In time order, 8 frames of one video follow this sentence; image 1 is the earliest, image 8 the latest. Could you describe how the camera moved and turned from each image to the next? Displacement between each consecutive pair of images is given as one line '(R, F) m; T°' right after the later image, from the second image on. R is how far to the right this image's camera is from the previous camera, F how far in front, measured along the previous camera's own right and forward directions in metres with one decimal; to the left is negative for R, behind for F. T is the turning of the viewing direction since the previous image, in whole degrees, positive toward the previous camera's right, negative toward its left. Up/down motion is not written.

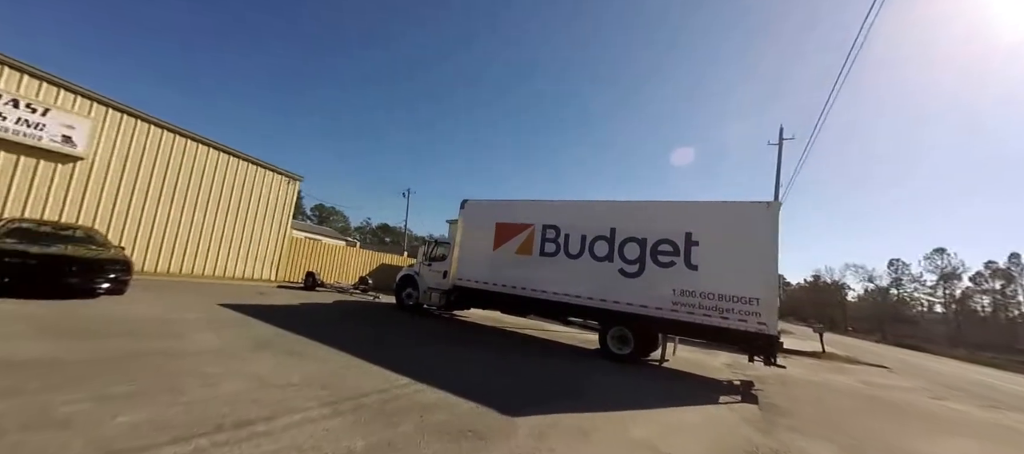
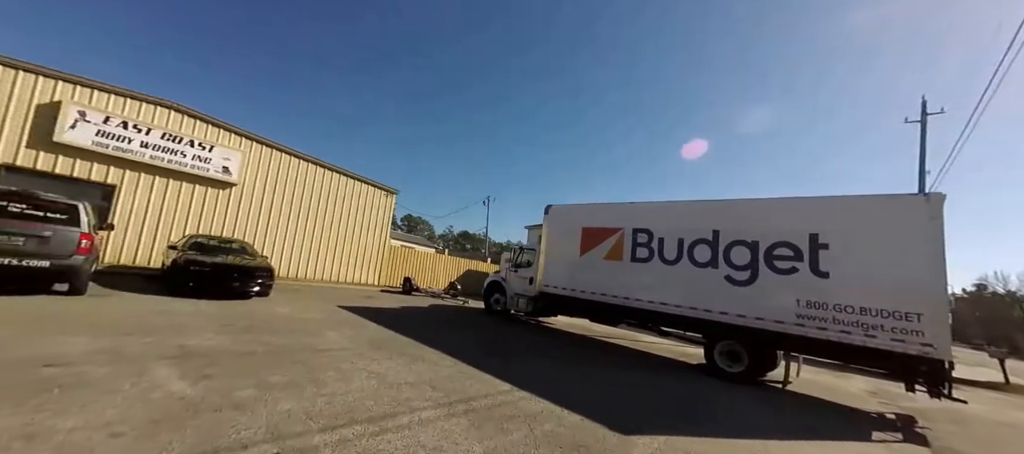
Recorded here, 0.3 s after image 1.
(-0.4, +0.1) m; -12°
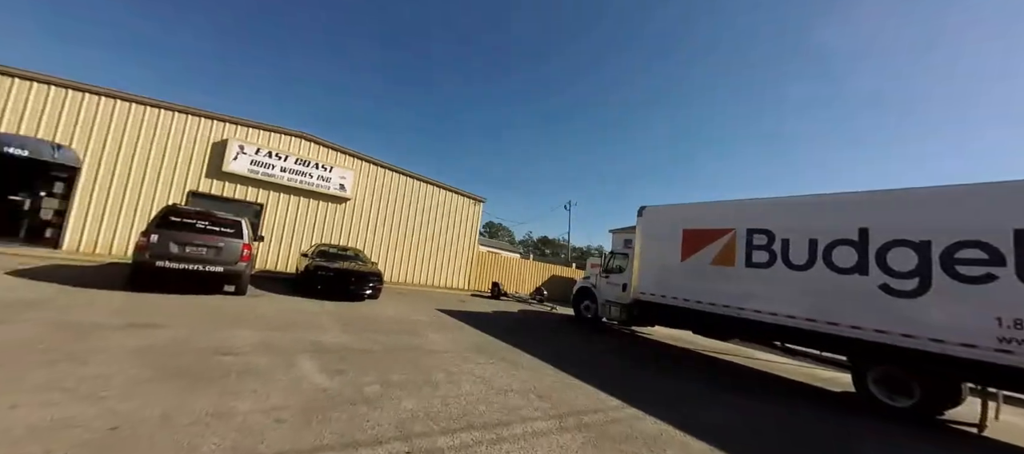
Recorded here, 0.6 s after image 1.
(-0.4, +0.2) m; -13°
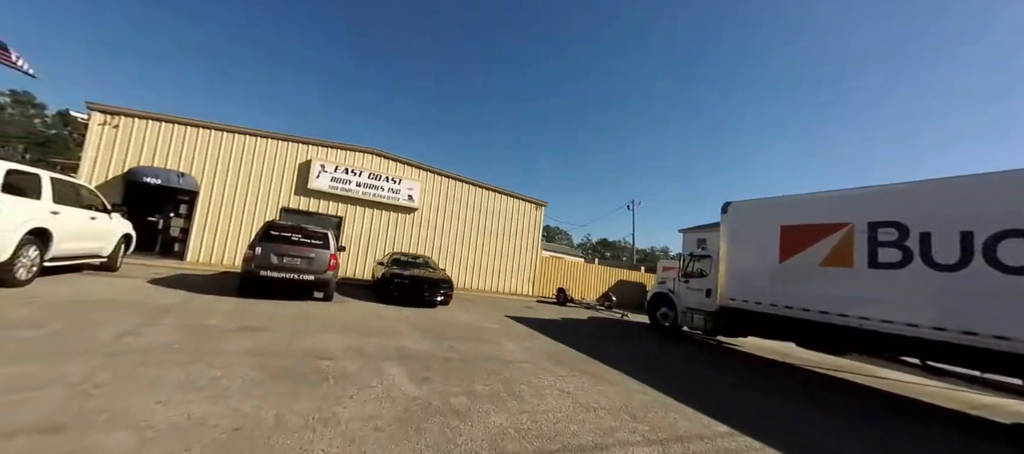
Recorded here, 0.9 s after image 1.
(-0.4, +0.2) m; -9°
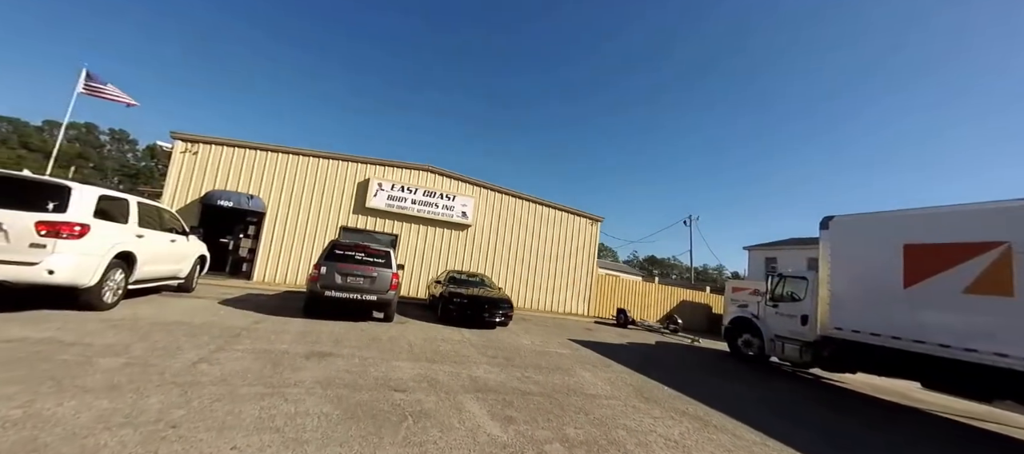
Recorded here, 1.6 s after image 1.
(-0.6, +0.5) m; -6°
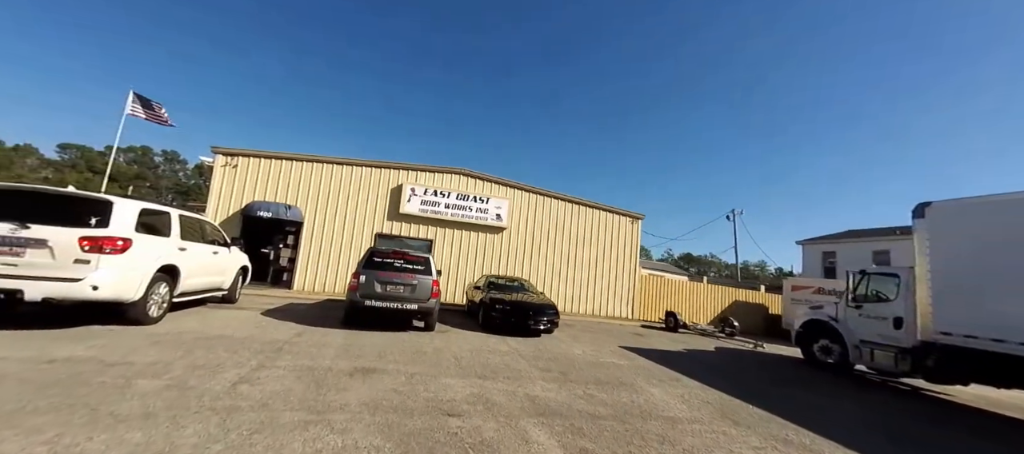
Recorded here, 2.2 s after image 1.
(-0.4, +0.5) m; -4°
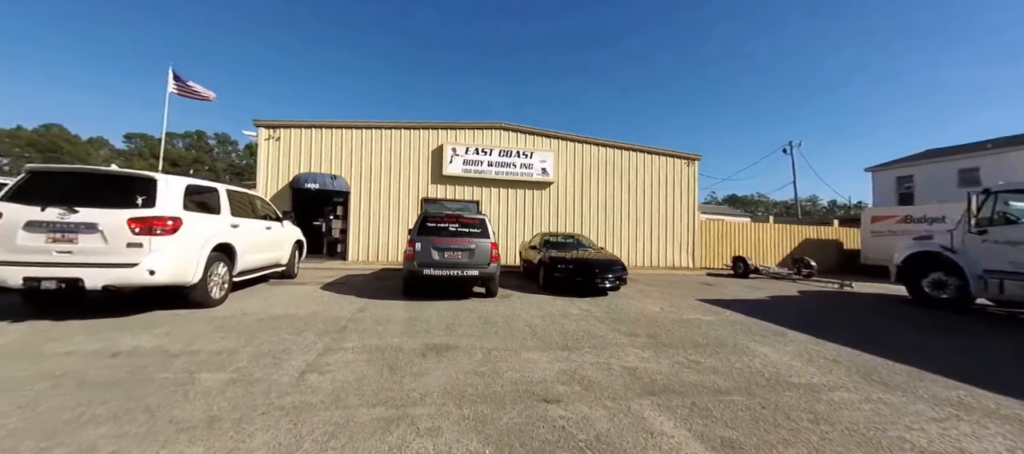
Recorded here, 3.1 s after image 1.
(-0.5, +0.7) m; -6°
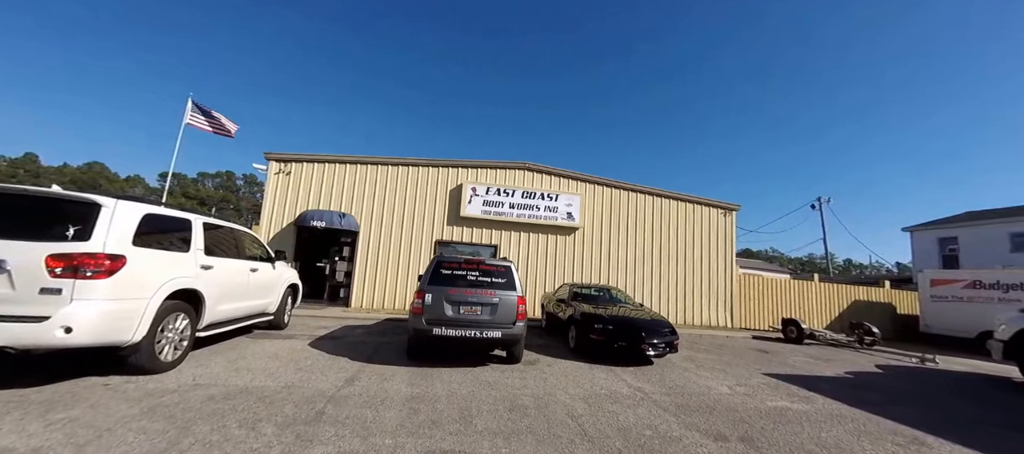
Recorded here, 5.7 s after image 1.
(-0.3, +1.0) m; -2°
